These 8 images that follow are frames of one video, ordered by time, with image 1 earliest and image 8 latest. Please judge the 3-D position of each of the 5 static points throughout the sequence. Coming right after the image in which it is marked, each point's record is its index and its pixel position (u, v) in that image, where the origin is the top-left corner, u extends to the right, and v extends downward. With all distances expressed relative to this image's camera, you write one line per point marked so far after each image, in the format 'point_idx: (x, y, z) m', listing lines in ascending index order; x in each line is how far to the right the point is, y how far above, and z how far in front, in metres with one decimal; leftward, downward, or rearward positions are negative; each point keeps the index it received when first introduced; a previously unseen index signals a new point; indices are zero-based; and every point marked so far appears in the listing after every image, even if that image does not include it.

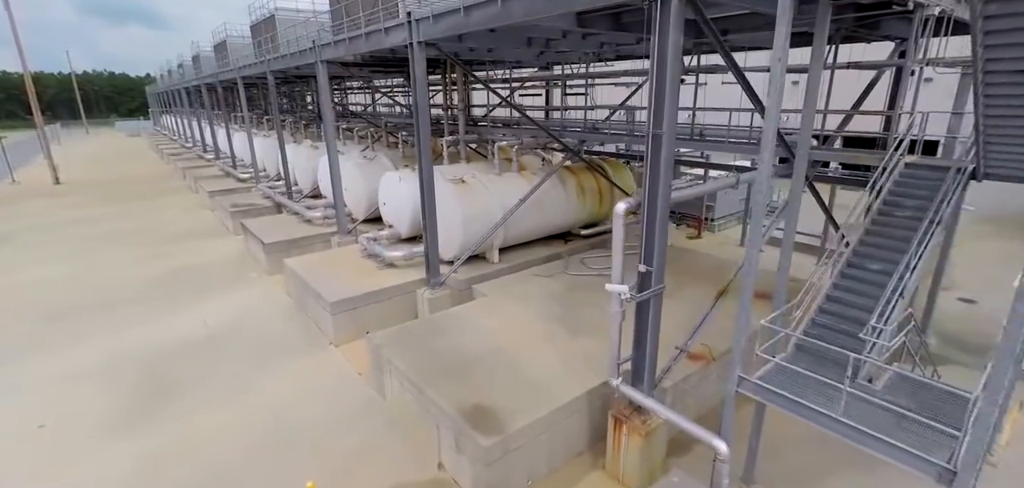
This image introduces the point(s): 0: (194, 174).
0: (-8.6, +1.9, +13.3) m
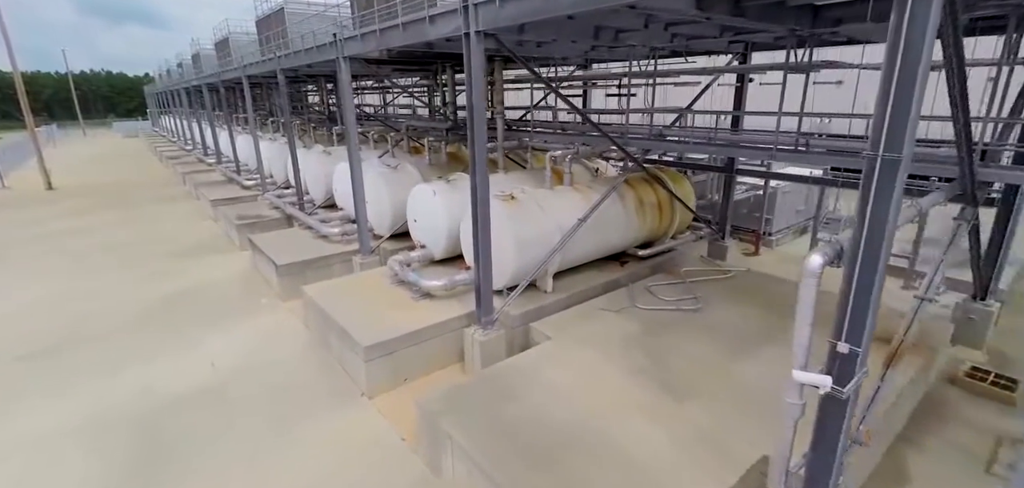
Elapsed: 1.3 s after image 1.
0: (-8.0, +1.6, +12.5) m
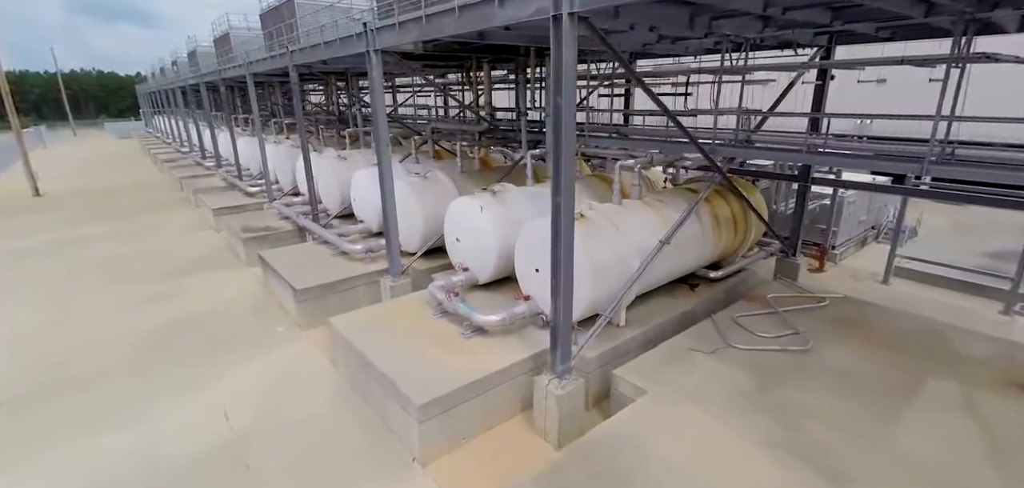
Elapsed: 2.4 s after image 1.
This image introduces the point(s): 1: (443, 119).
0: (-7.5, +1.4, +11.7) m
1: (-1.1, +2.1, +8.1) m
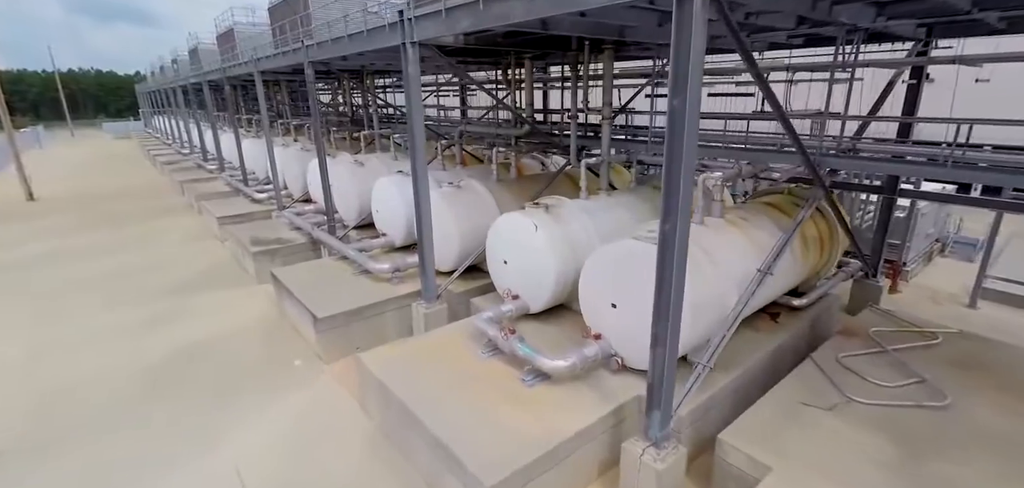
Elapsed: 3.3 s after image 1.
0: (-7.1, +1.2, +11.0) m
1: (-0.6, +1.9, +7.4) m
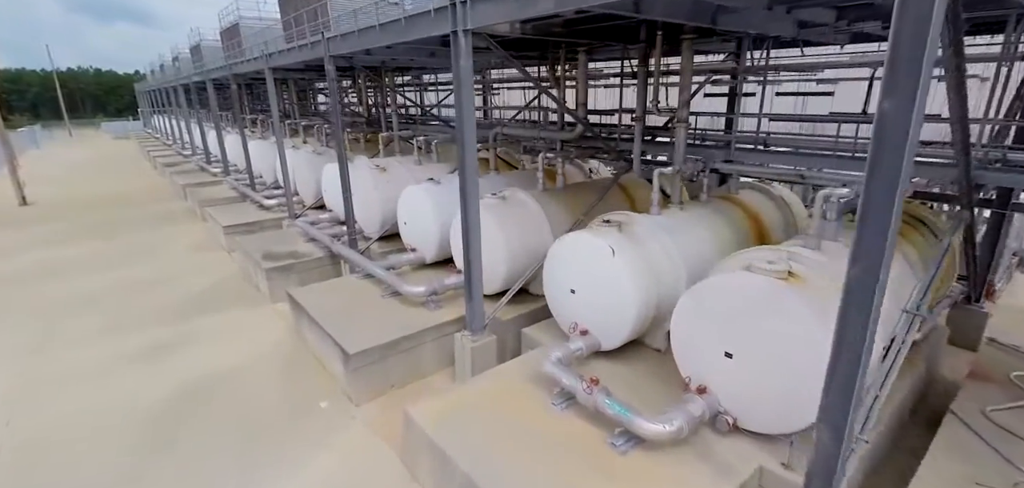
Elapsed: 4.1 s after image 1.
0: (-6.6, +1.0, +10.3) m
1: (-0.1, +1.7, +6.8) m
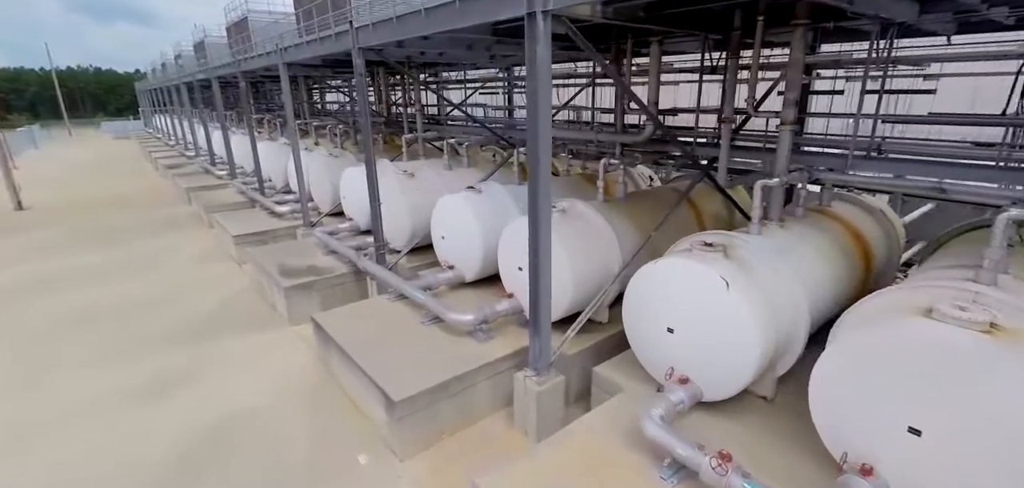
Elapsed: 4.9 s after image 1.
0: (-6.1, +0.9, +9.7) m
1: (+0.4, +1.5, +6.1) m
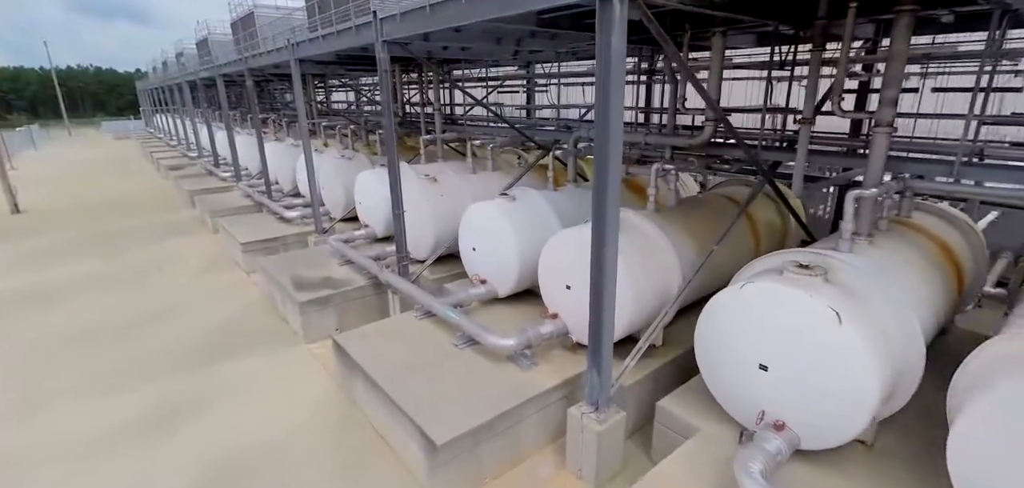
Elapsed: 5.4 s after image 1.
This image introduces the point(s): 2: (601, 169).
0: (-5.7, +0.8, +9.3) m
1: (+0.7, +1.4, +5.7) m
2: (+0.5, +0.5, +2.6) m
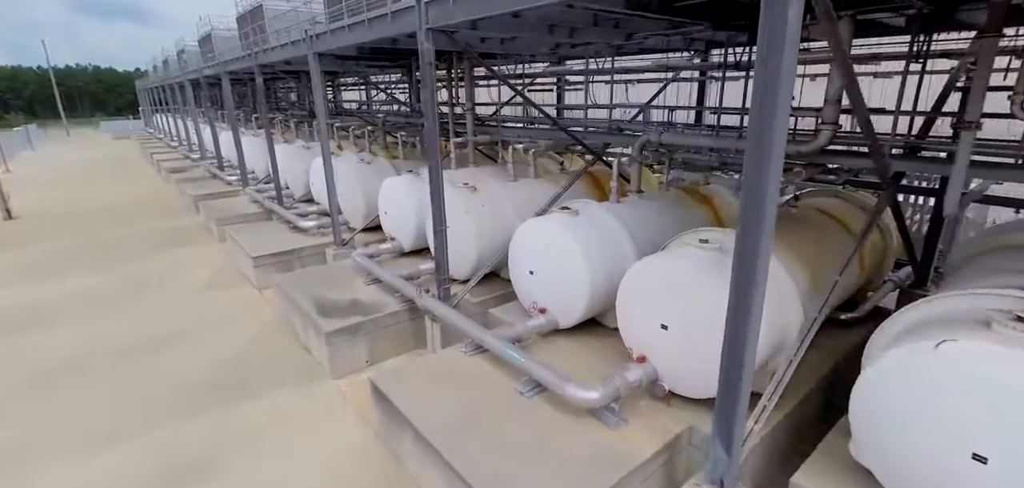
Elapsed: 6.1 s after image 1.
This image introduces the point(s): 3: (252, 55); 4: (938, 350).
0: (-5.2, +0.6, +8.6) m
1: (+1.2, +1.2, +5.1) m
2: (+1.0, +0.3, +1.9) m
3: (-4.3, +3.1, +8.1) m
4: (+1.8, -0.4, +1.9) m
